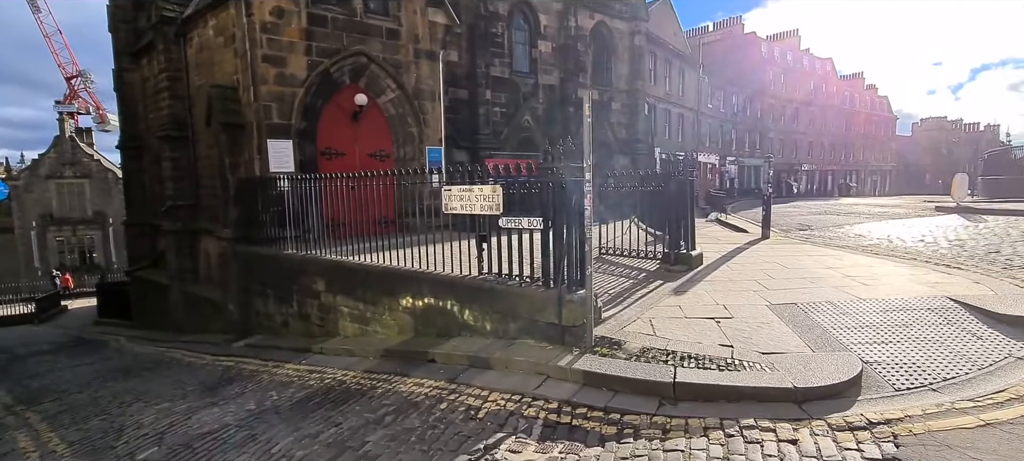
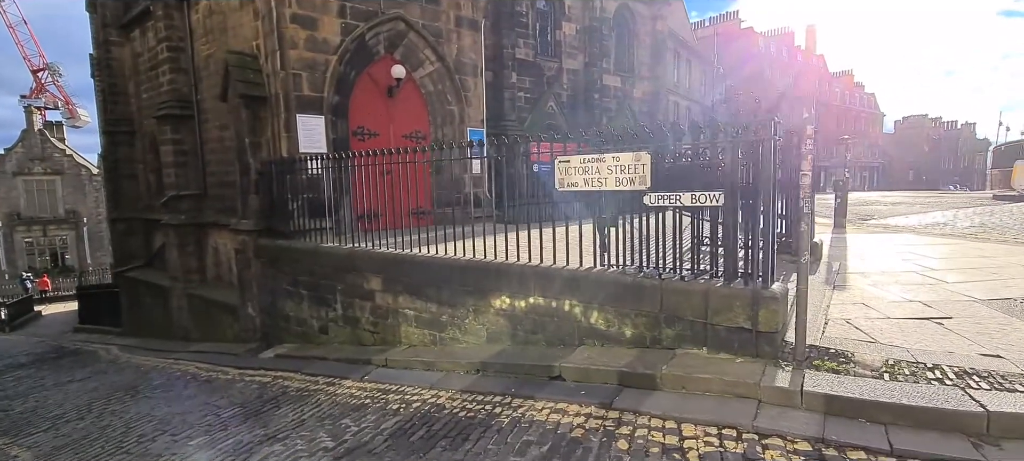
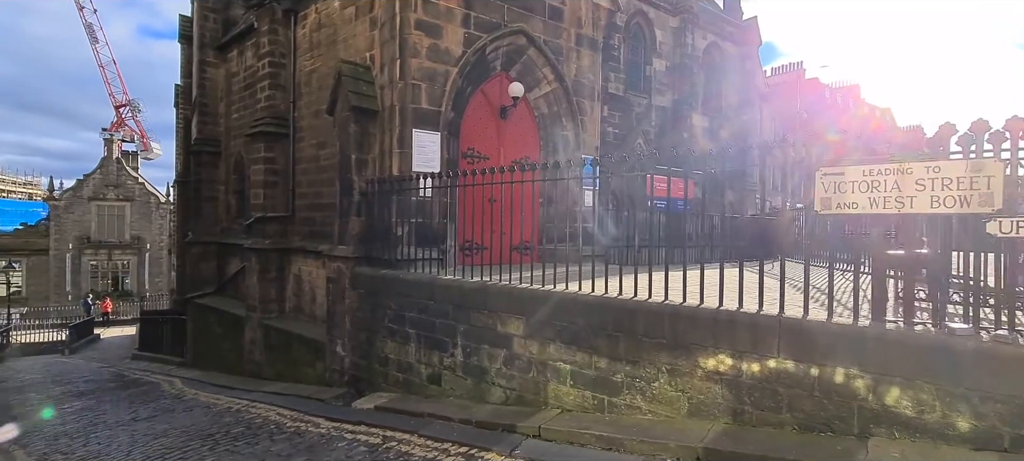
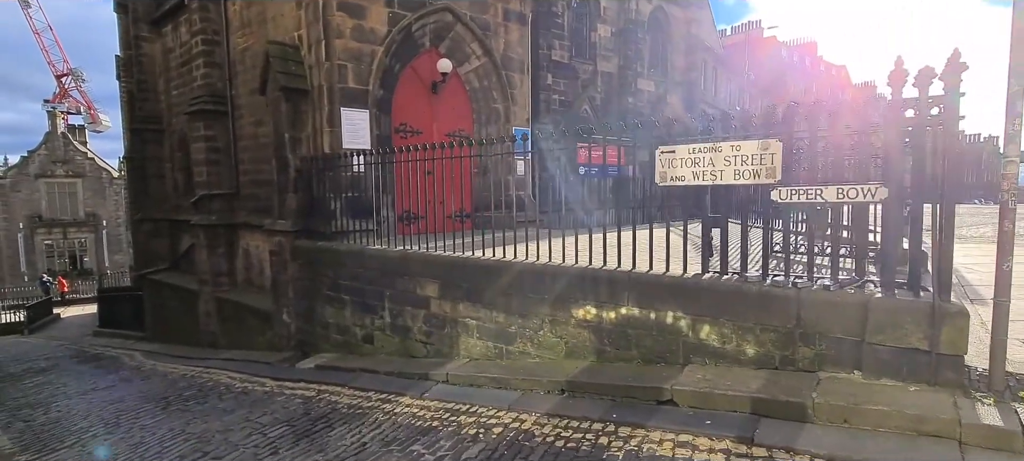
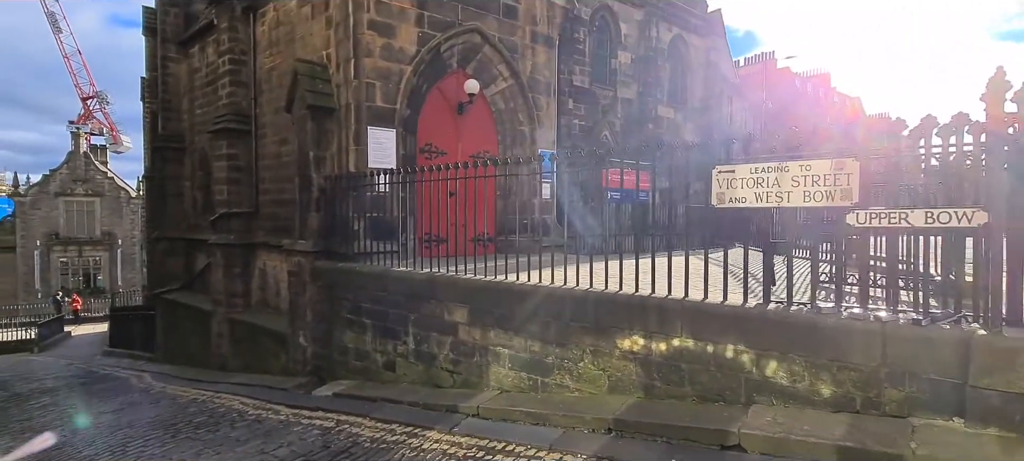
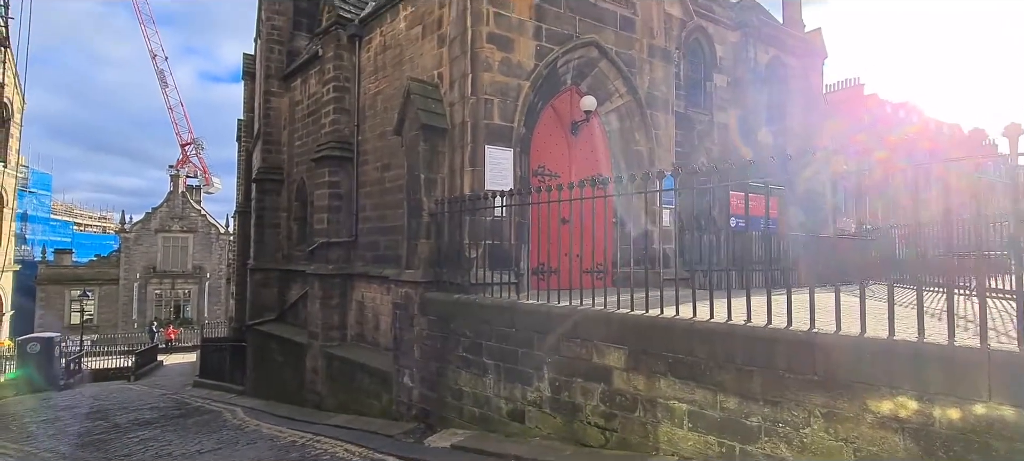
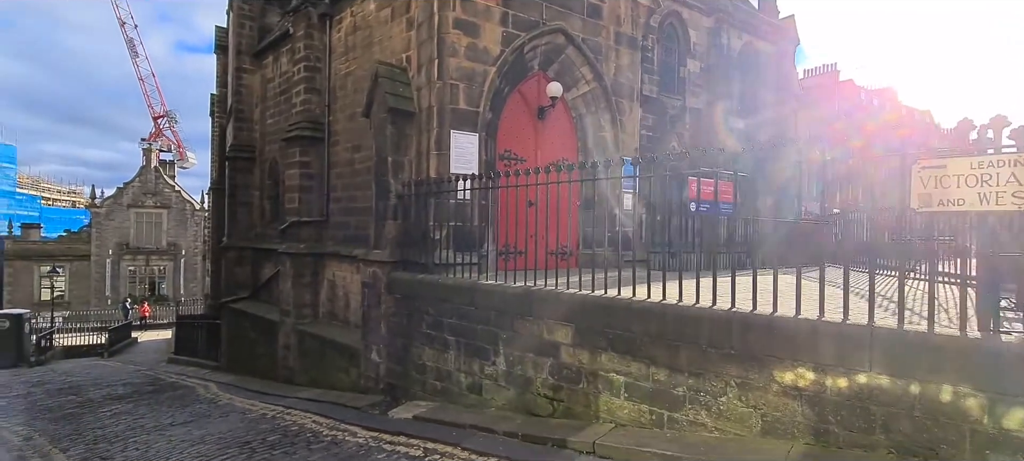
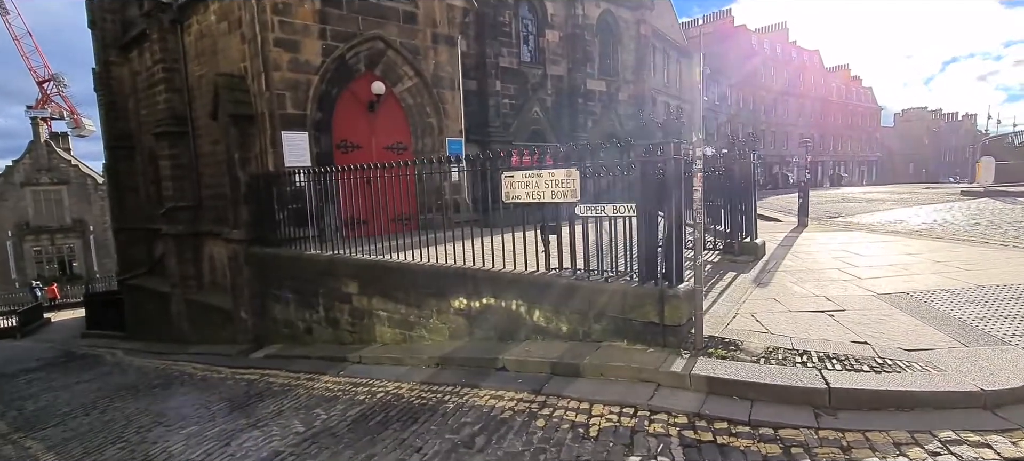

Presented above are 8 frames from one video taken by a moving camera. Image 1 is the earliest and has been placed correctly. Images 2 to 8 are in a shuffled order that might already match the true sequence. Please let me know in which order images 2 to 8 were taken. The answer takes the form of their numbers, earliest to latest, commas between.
8, 2, 4, 5, 3, 7, 6
